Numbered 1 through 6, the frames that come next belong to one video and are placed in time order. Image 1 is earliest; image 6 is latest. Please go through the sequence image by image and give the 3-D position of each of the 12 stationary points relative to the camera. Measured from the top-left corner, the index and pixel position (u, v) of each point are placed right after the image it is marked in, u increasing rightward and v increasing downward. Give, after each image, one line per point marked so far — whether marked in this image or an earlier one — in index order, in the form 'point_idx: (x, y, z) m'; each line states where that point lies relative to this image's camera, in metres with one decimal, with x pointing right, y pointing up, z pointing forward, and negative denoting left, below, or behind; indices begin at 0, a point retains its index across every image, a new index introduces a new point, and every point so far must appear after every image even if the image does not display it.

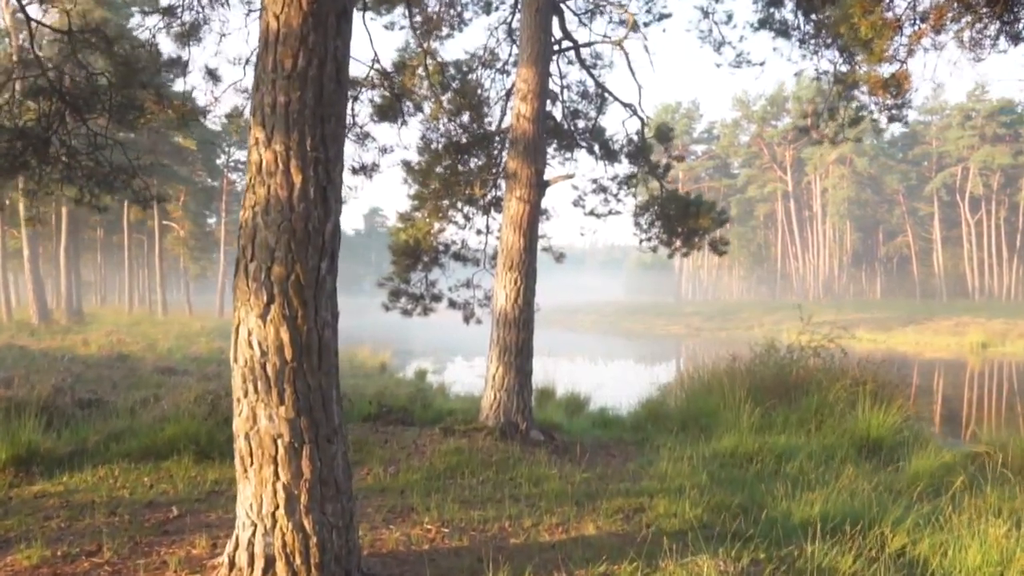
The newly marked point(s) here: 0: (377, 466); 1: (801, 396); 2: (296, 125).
0: (-1.0, -1.3, +5.9) m
1: (+3.5, -1.3, +9.5) m
2: (-0.9, +0.7, +3.1) m
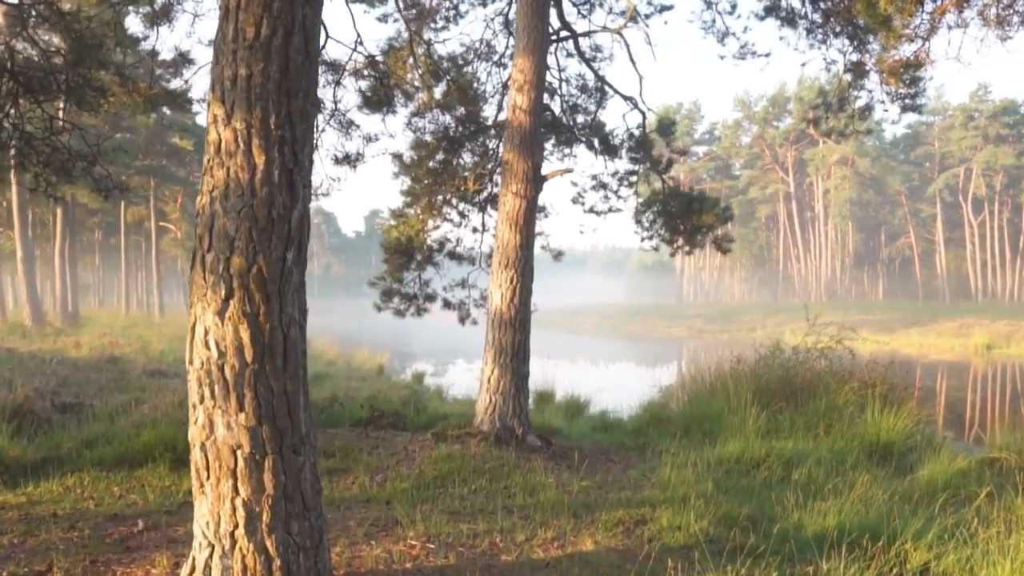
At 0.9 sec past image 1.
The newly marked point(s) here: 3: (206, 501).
0: (-1.1, -1.3, +5.6) m
1: (+3.5, -1.3, +9.1) m
2: (-0.9, +0.7, +2.8) m
3: (-1.1, -0.8, +2.7) m
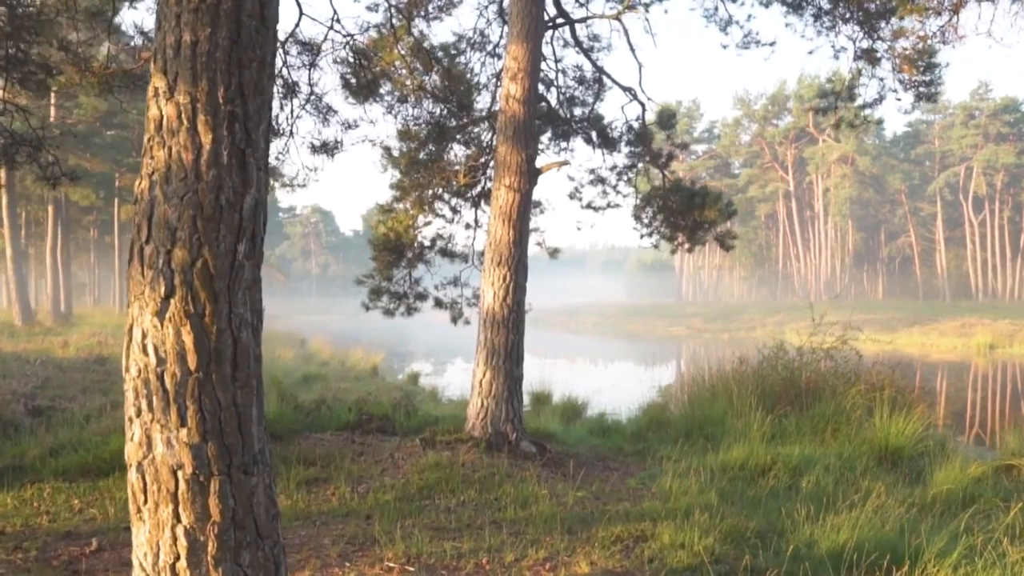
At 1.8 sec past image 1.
0: (-1.1, -1.3, +5.2) m
1: (+3.4, -1.3, +8.8) m
2: (-1.0, +0.7, +2.5) m
3: (-1.1, -0.7, +2.4) m
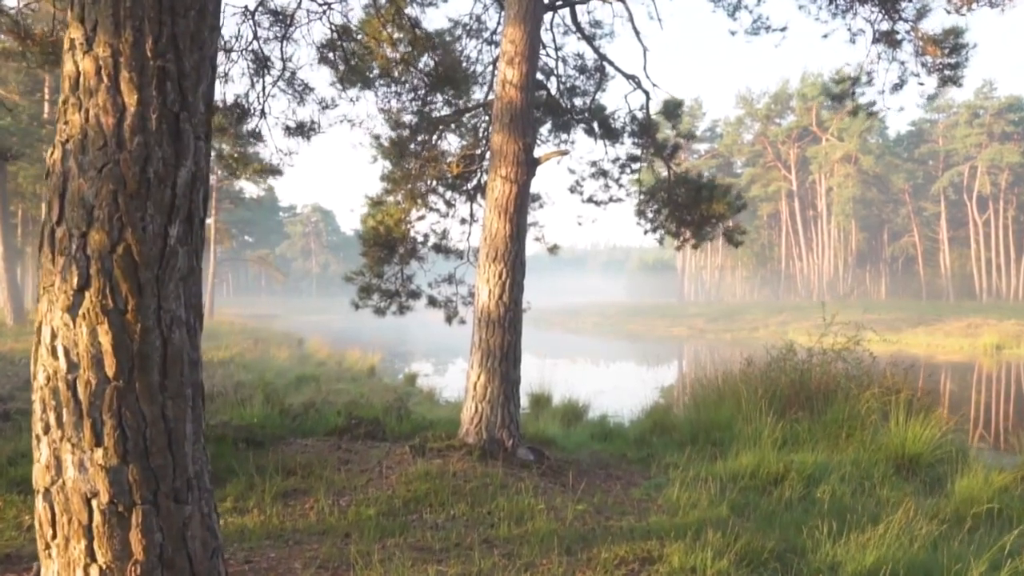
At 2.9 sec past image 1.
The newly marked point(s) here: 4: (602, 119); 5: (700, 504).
0: (-1.2, -1.3, +4.8) m
1: (+3.4, -1.3, +8.4) m
2: (-1.0, +0.7, +2.0) m
3: (-1.2, -0.7, +2.0) m
4: (+1.0, +1.9, +8.7) m
5: (+1.2, -1.4, +5.1) m
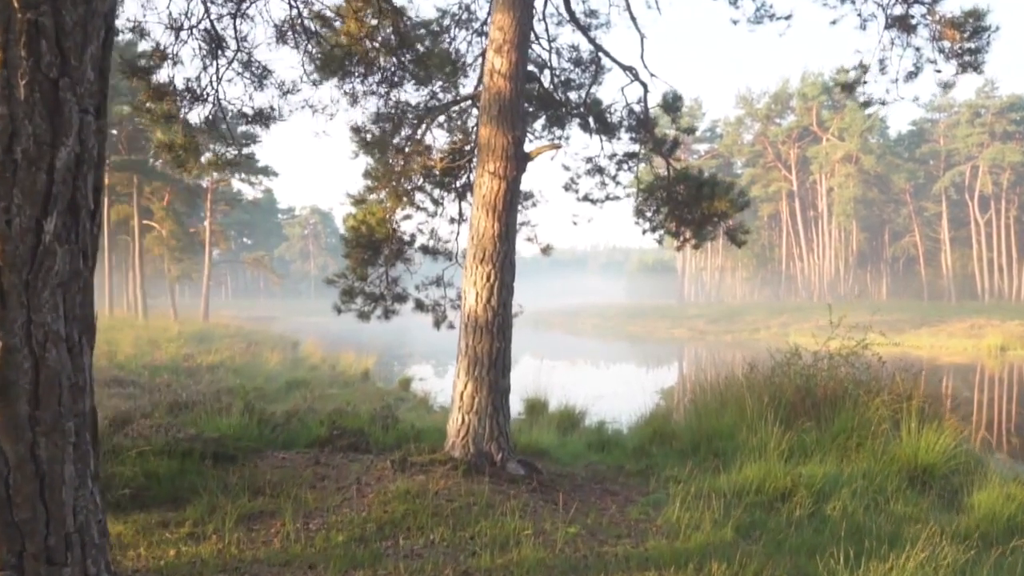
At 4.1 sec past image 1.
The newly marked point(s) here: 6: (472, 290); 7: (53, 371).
0: (-1.2, -1.3, +4.4) m
1: (+3.3, -1.3, +8.0) m
2: (-1.1, +0.7, +1.6) m
3: (-1.3, -0.7, +1.6) m
4: (+0.9, +1.9, +8.3) m
5: (+1.1, -1.4, +4.7) m
6: (-0.3, 0.0, +6.0) m
7: (-1.0, -0.2, +1.7) m
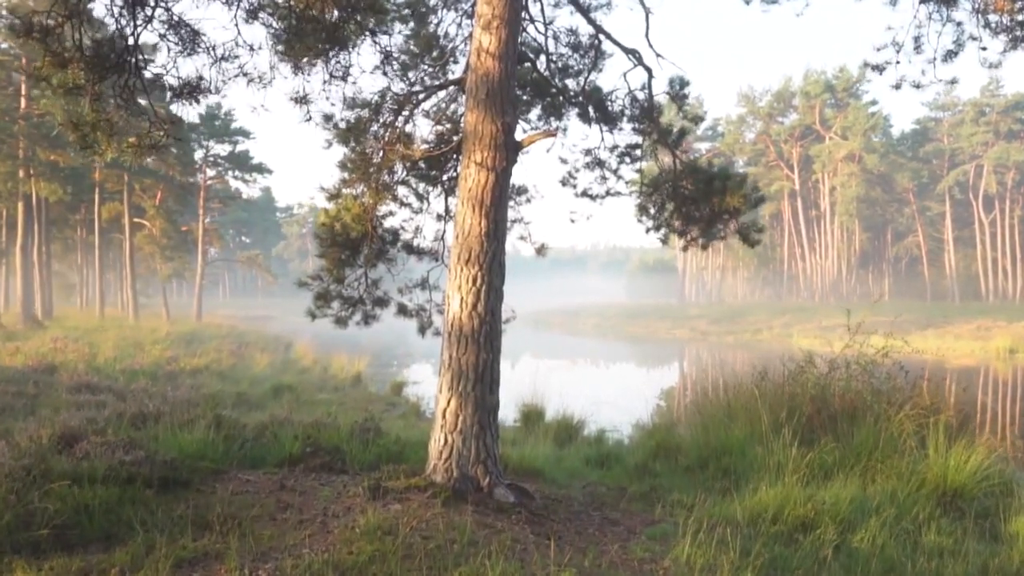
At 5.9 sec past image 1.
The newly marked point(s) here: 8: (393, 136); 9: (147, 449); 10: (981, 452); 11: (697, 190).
0: (-1.3, -1.4, +3.8) m
1: (+3.2, -1.3, +7.3) m
2: (-1.2, +0.7, +1.0) m
3: (-1.3, -0.8, +0.9) m
4: (+0.8, +1.8, +7.6) m
5: (+1.1, -1.5, +4.0) m
6: (-0.4, 0.0, +5.4) m
7: (-1.0, -0.2, +1.0) m
8: (-1.0, +1.2, +6.4) m
9: (-2.8, -1.2, +5.8) m
10: (+4.1, -1.4, +6.8) m
11: (+1.7, +0.9, +7.2) m
